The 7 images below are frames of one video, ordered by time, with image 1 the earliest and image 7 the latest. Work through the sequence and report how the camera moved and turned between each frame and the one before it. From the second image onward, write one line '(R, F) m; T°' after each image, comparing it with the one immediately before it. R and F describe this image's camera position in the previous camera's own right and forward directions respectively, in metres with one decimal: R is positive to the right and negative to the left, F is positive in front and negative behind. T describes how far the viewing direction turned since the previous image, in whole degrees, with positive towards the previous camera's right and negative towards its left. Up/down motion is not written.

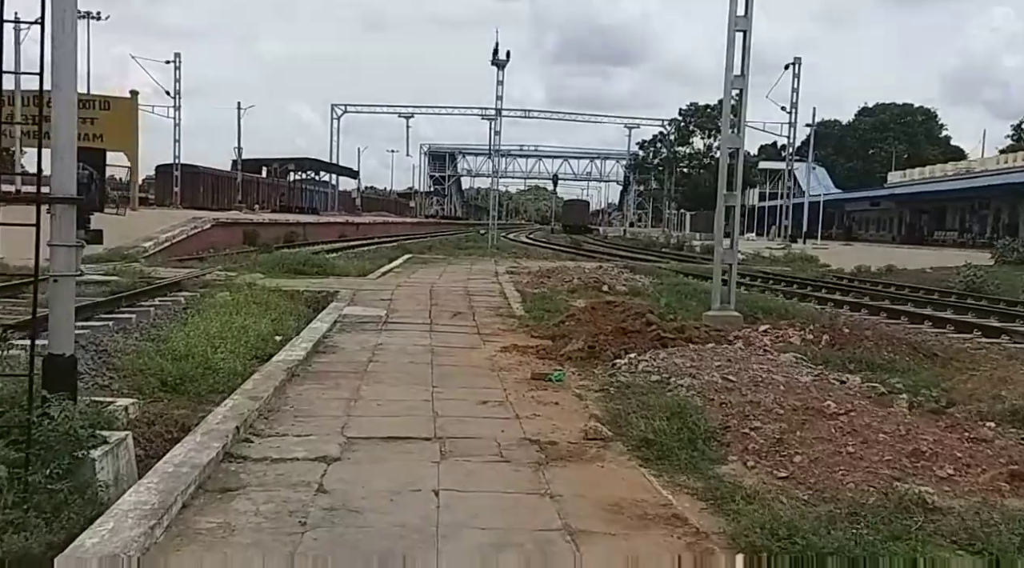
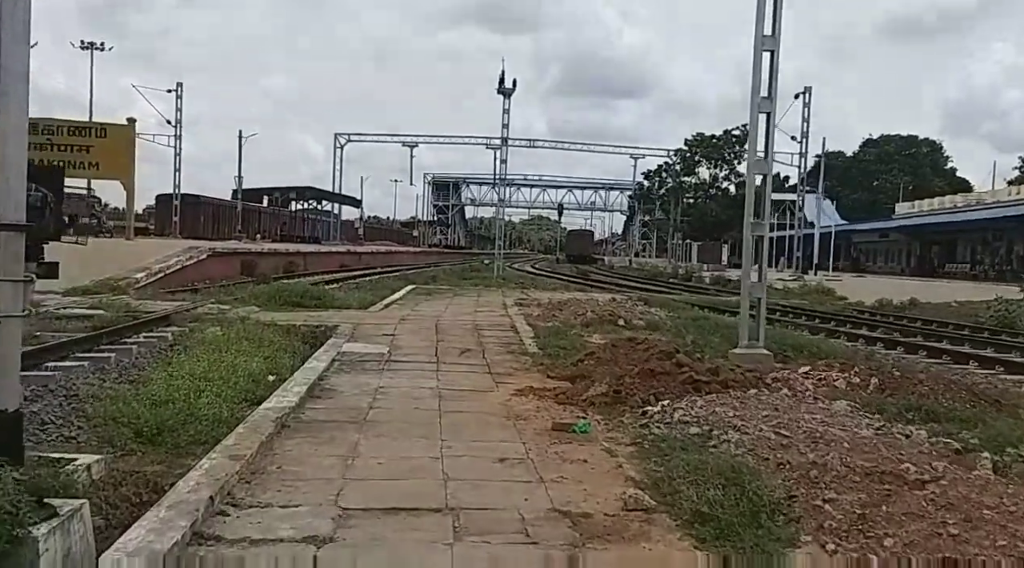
(-0.2, +0.9) m; 0°
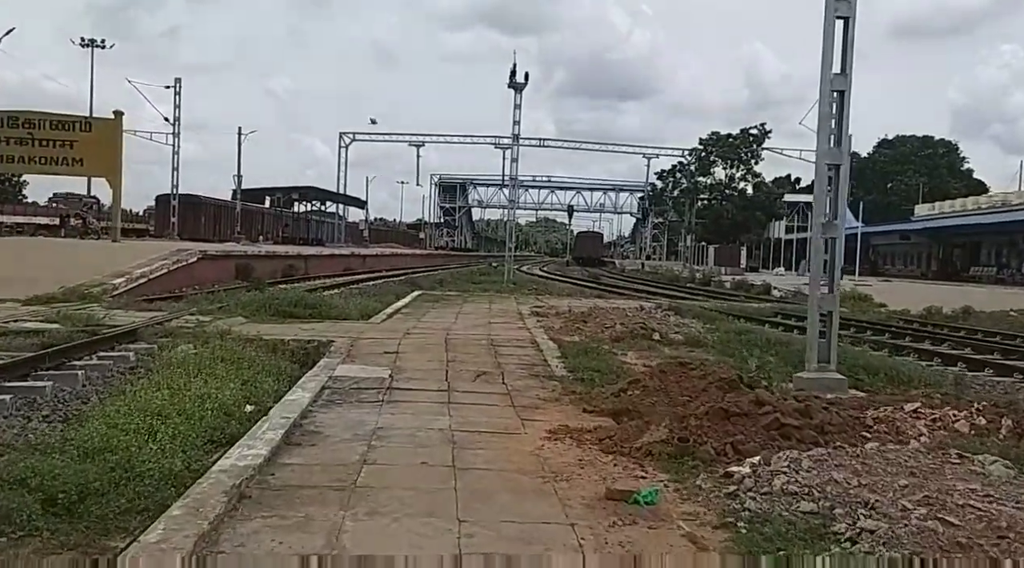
(-0.2, +1.9) m; 0°
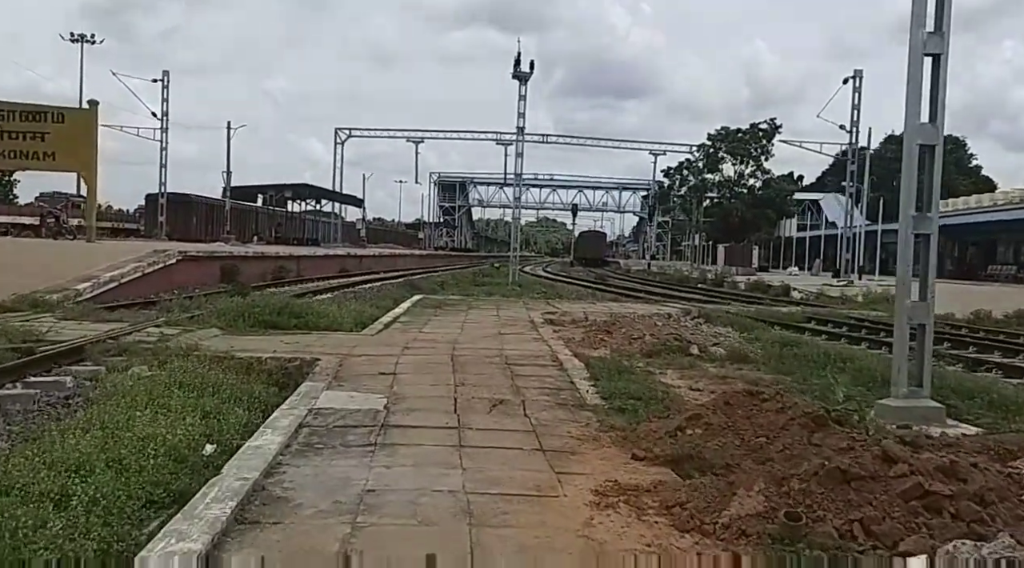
(-0.2, +1.8) m; 0°
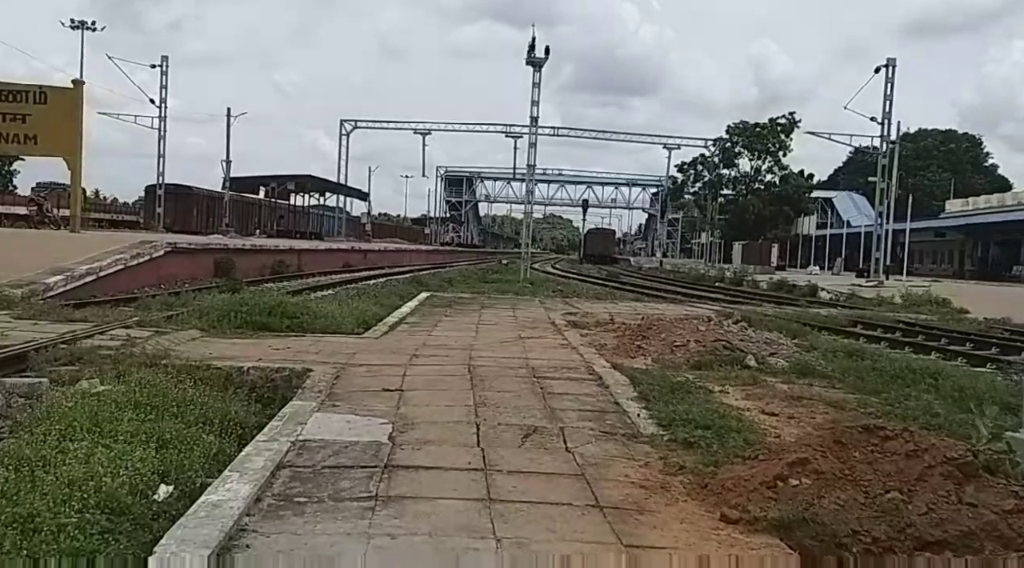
(-0.3, +1.7) m; 0°
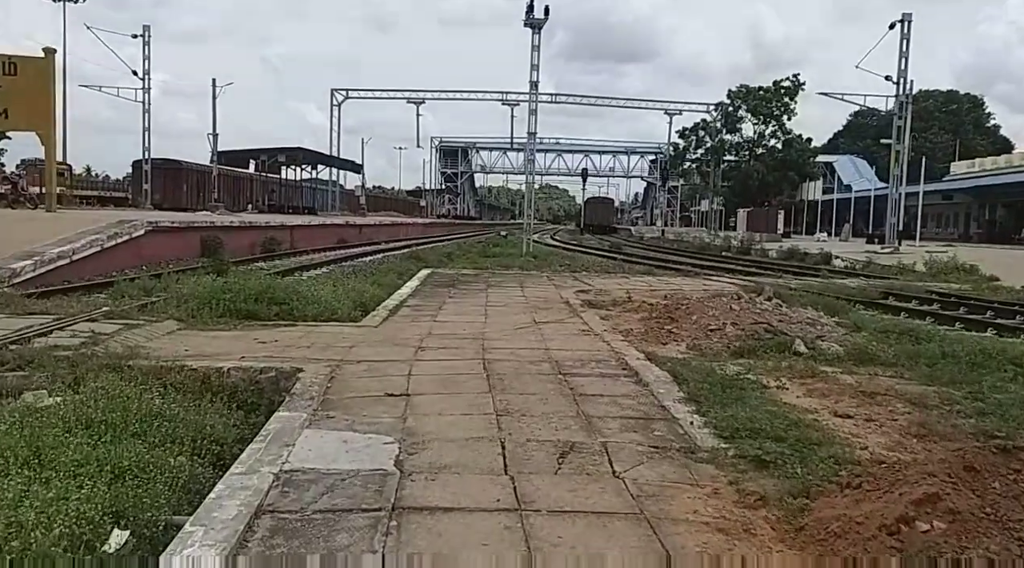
(-0.2, +1.2) m; 0°
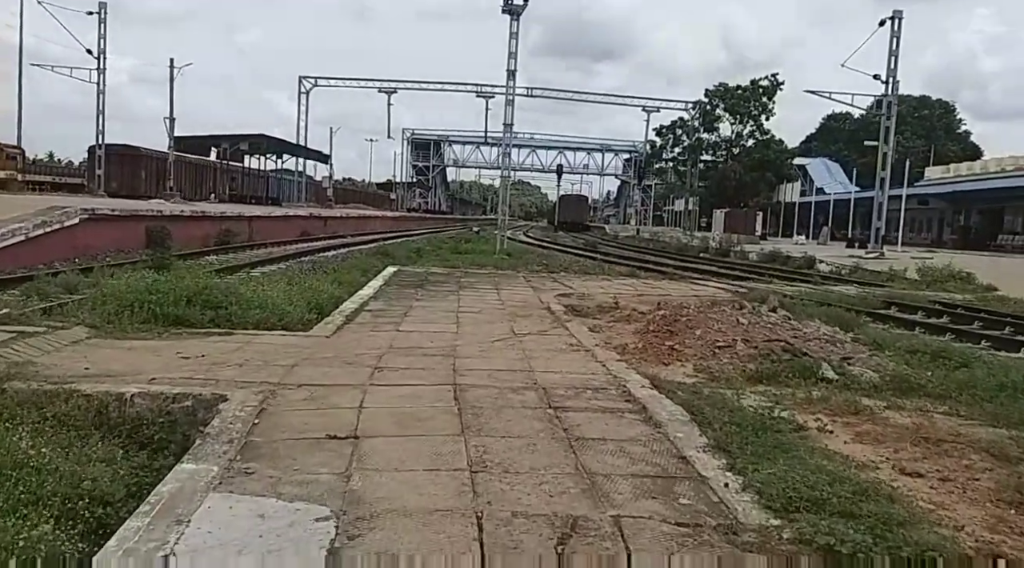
(-0.1, +1.4) m; +2°
